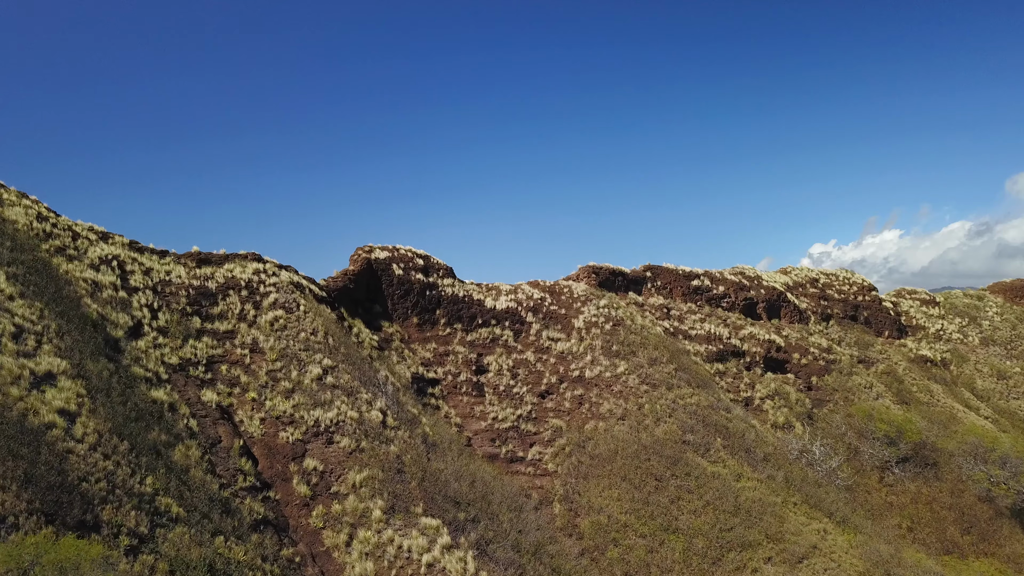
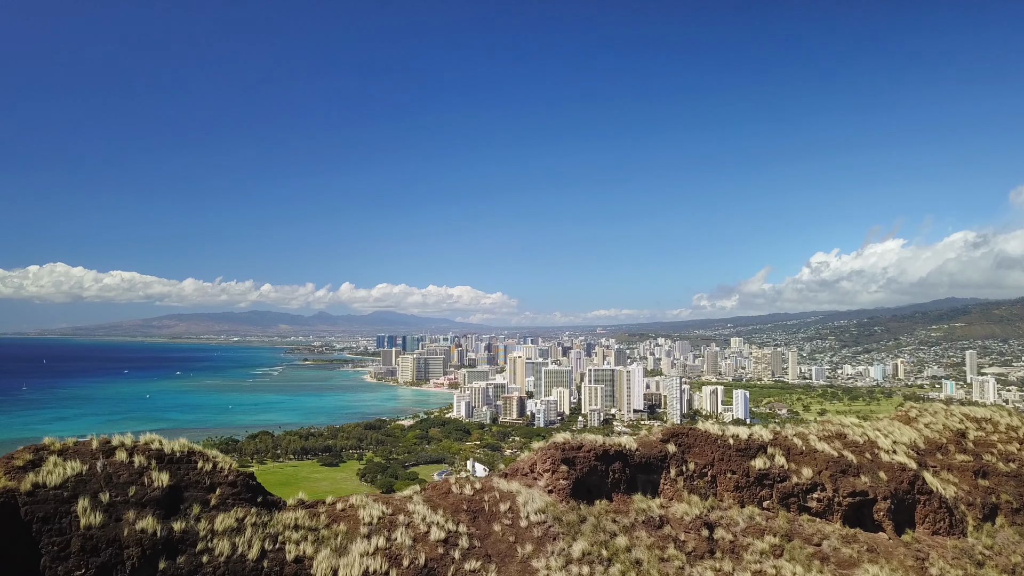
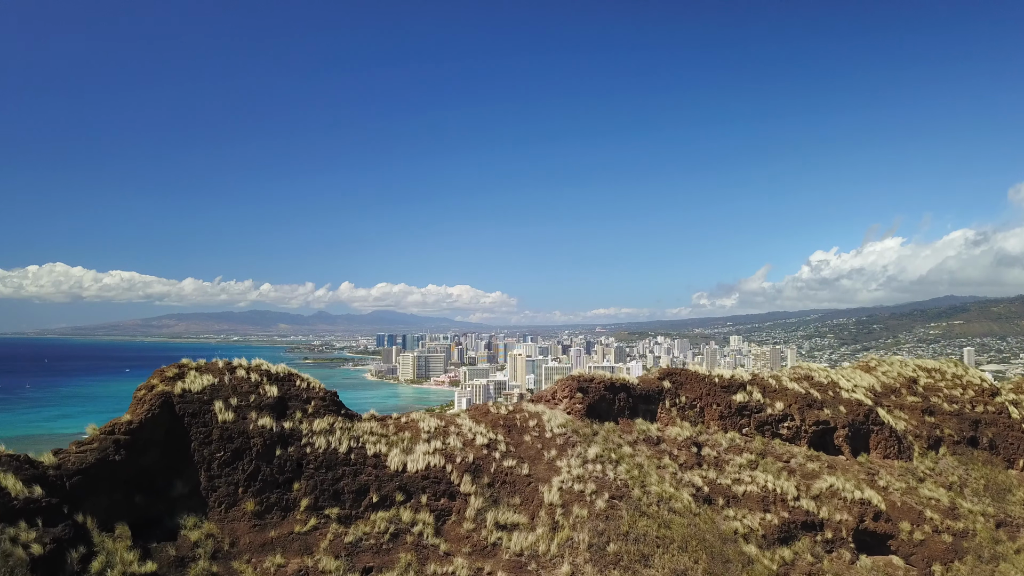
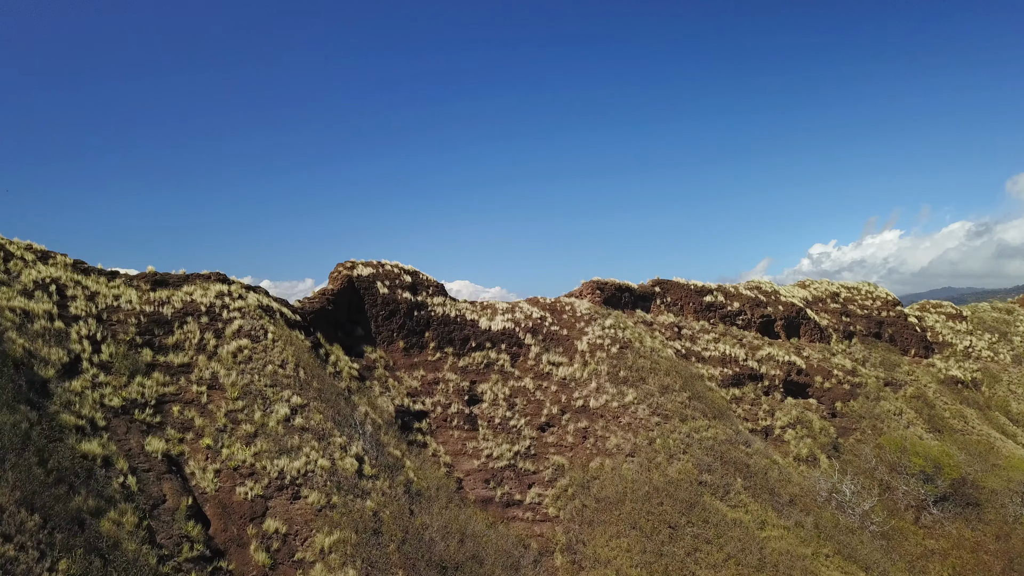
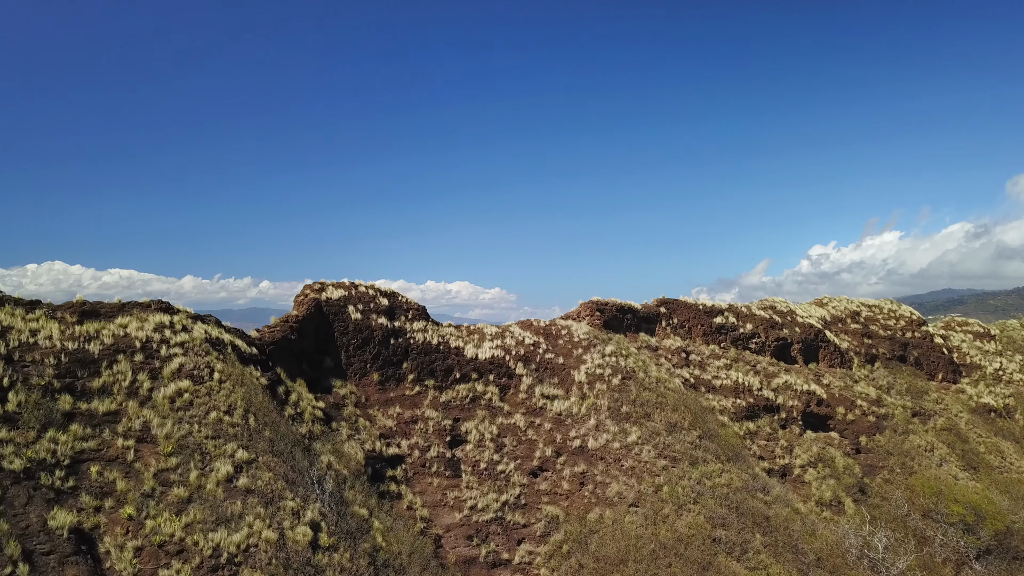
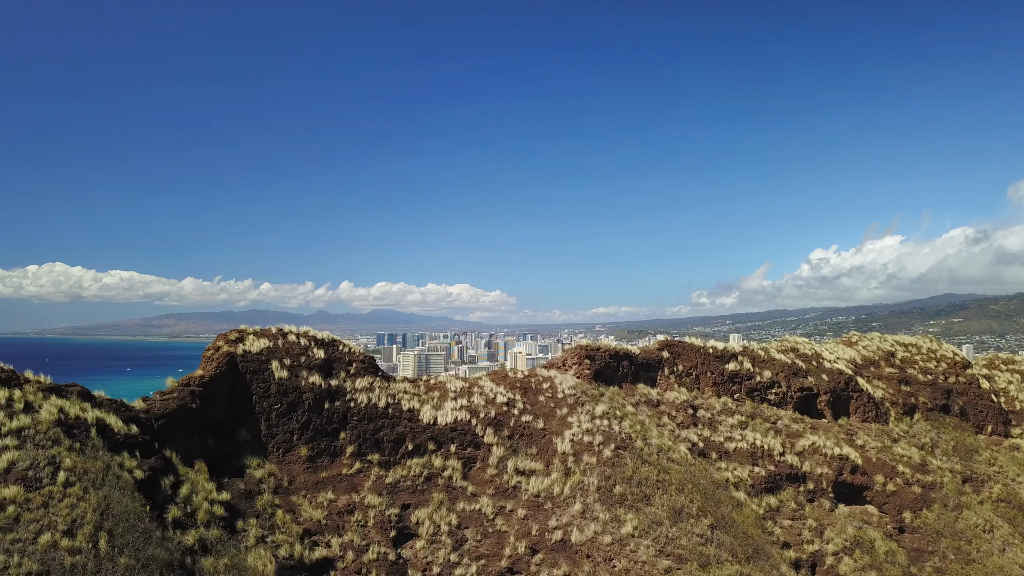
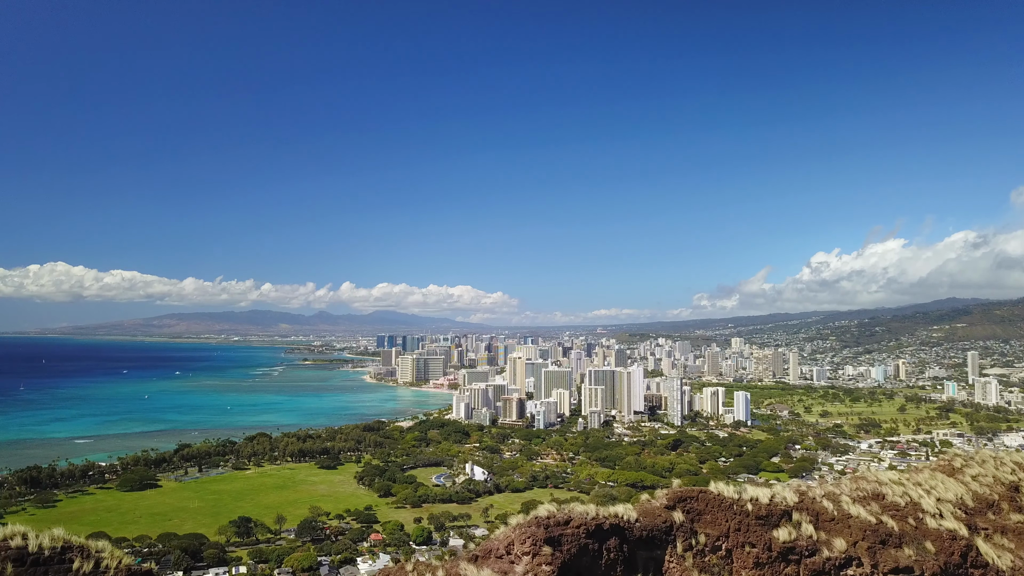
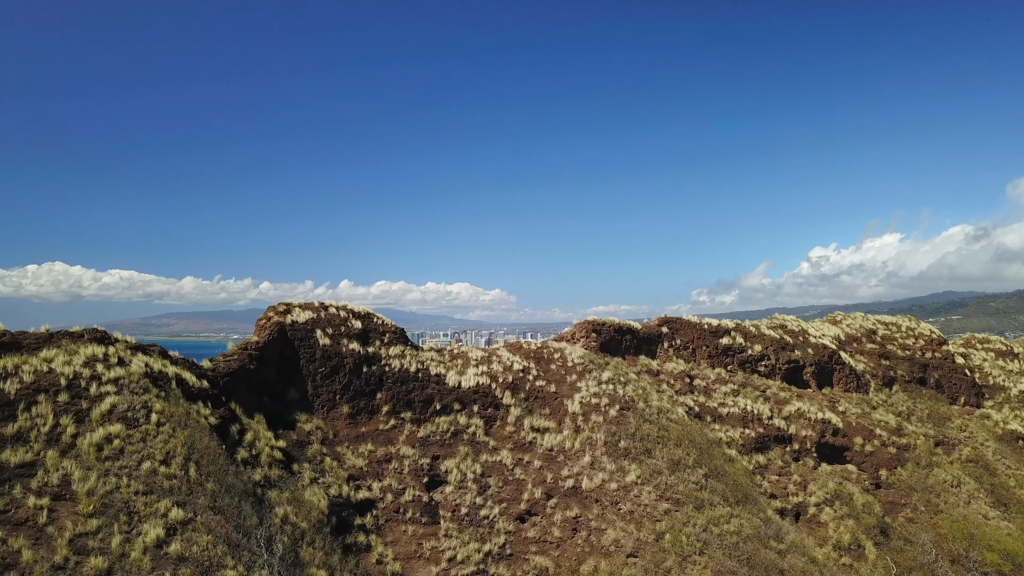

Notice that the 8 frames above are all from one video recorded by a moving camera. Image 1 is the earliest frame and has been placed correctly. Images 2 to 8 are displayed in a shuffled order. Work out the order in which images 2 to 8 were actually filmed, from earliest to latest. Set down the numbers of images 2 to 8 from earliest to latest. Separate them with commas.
4, 5, 8, 6, 3, 2, 7
